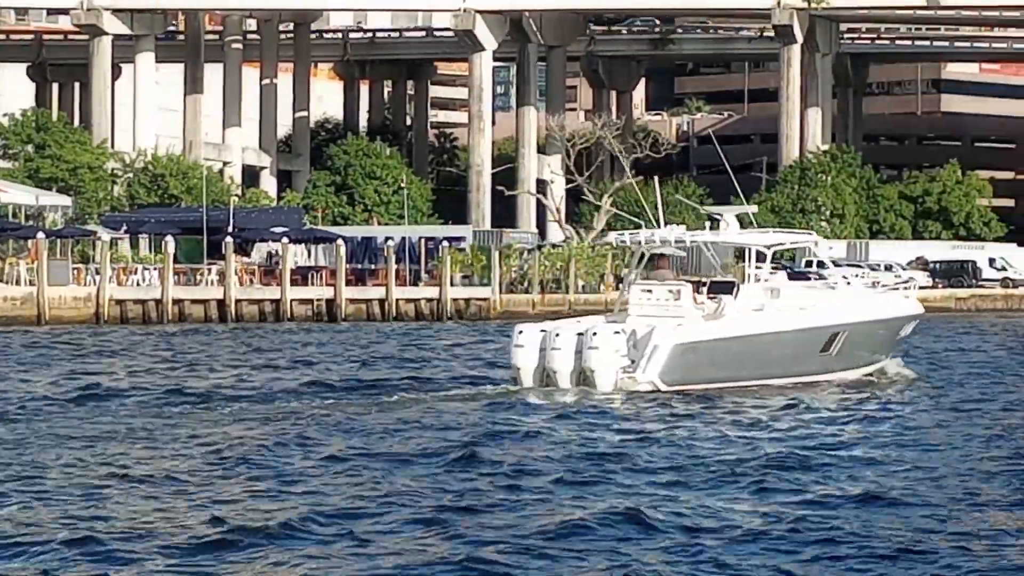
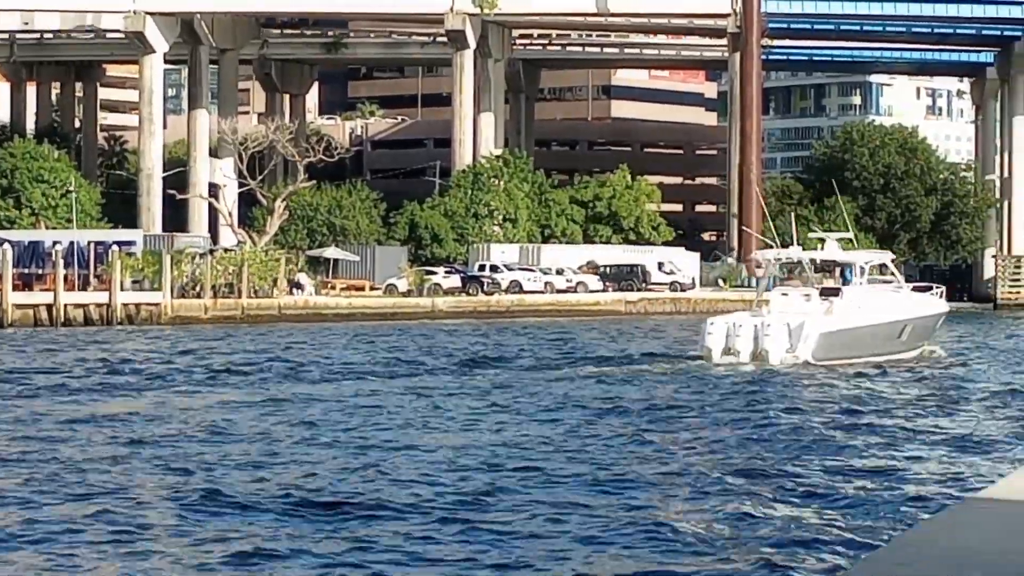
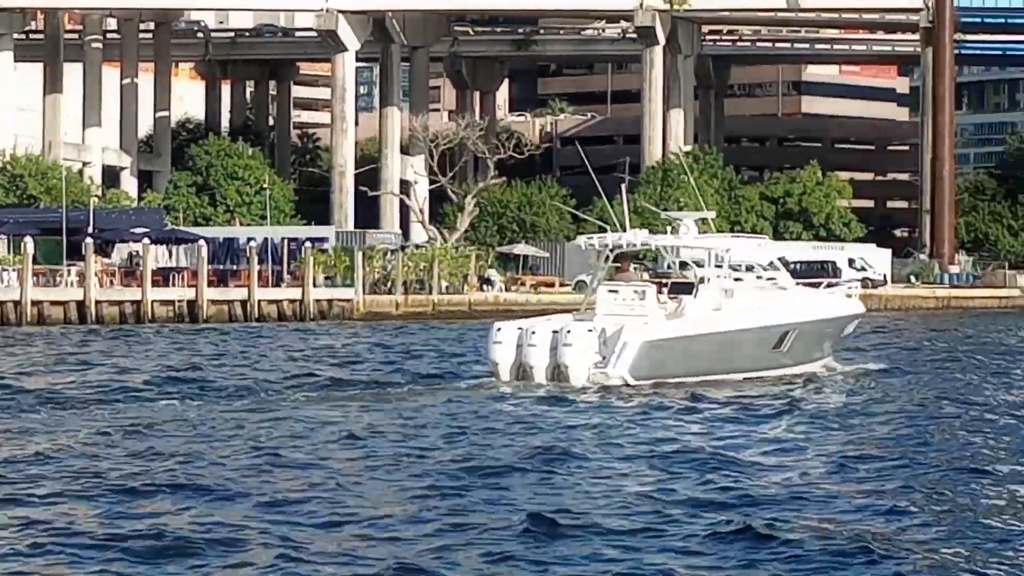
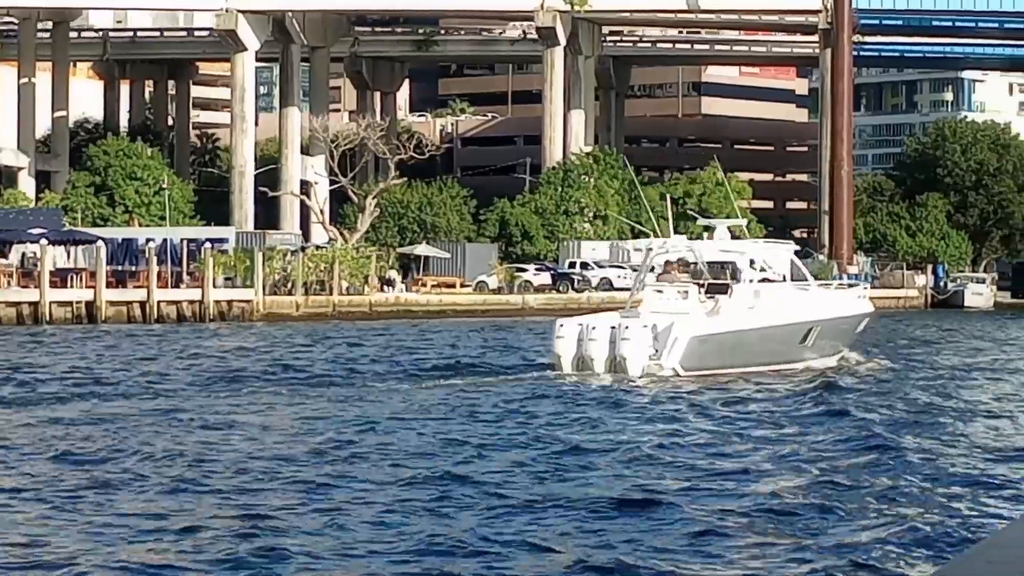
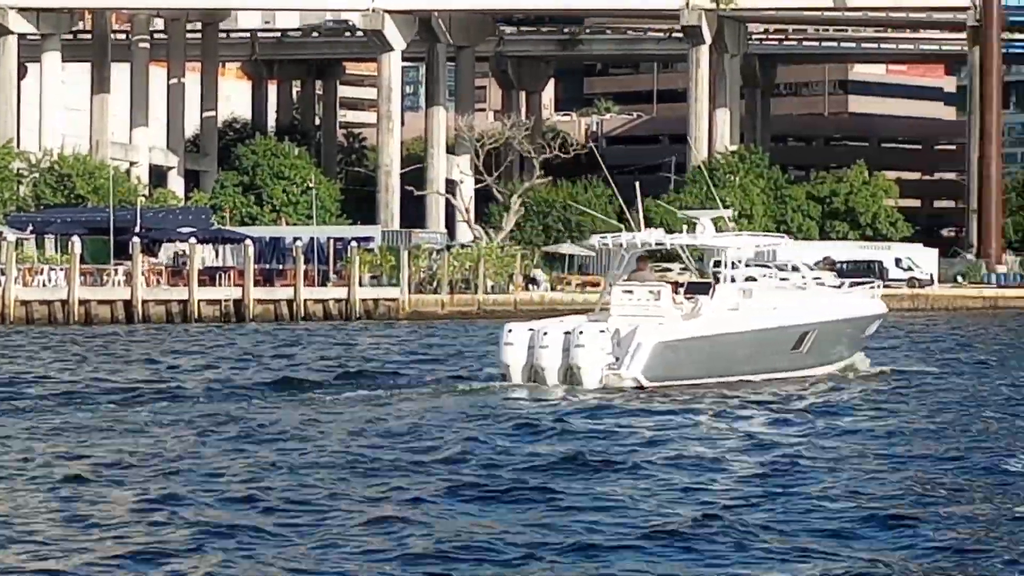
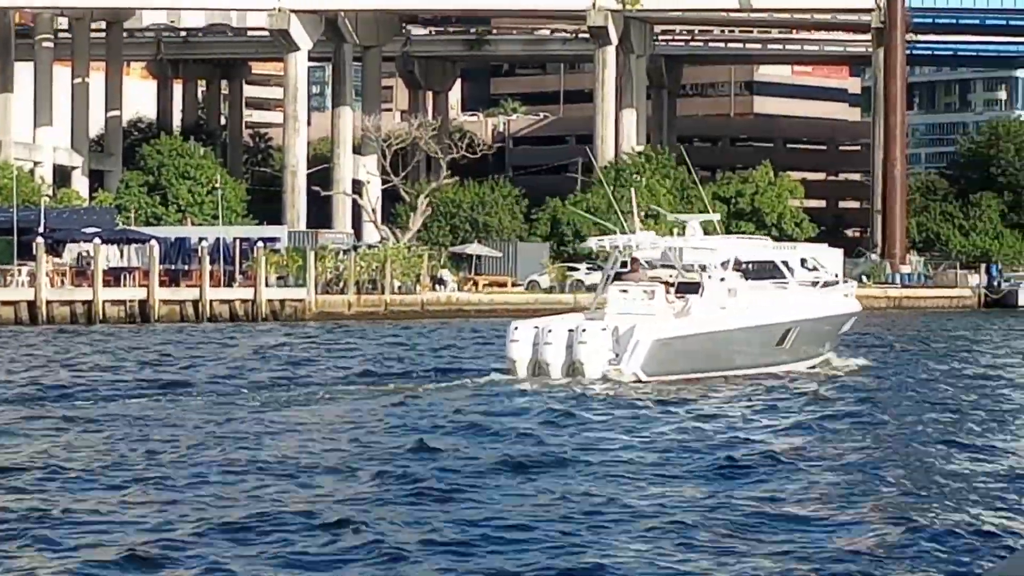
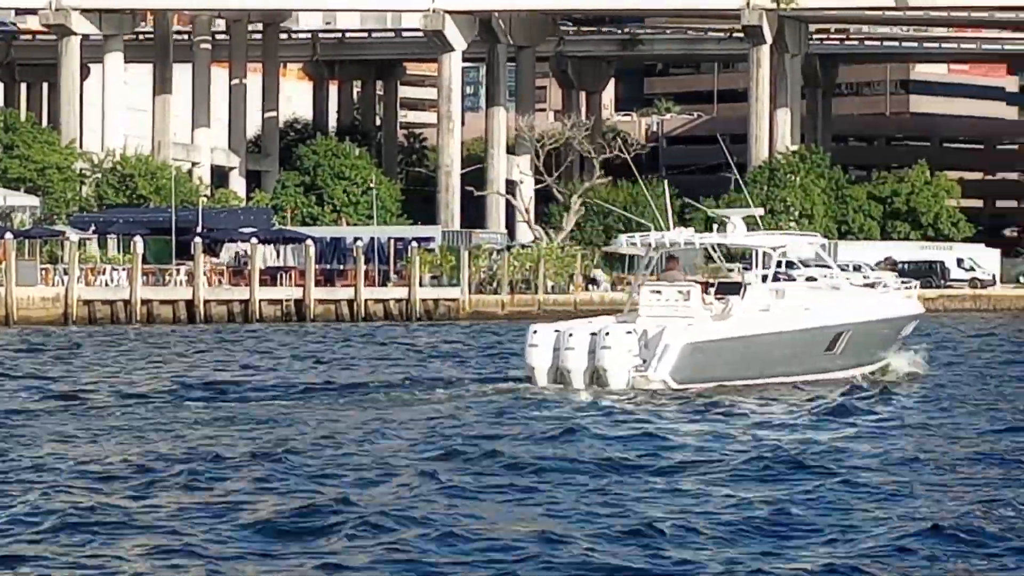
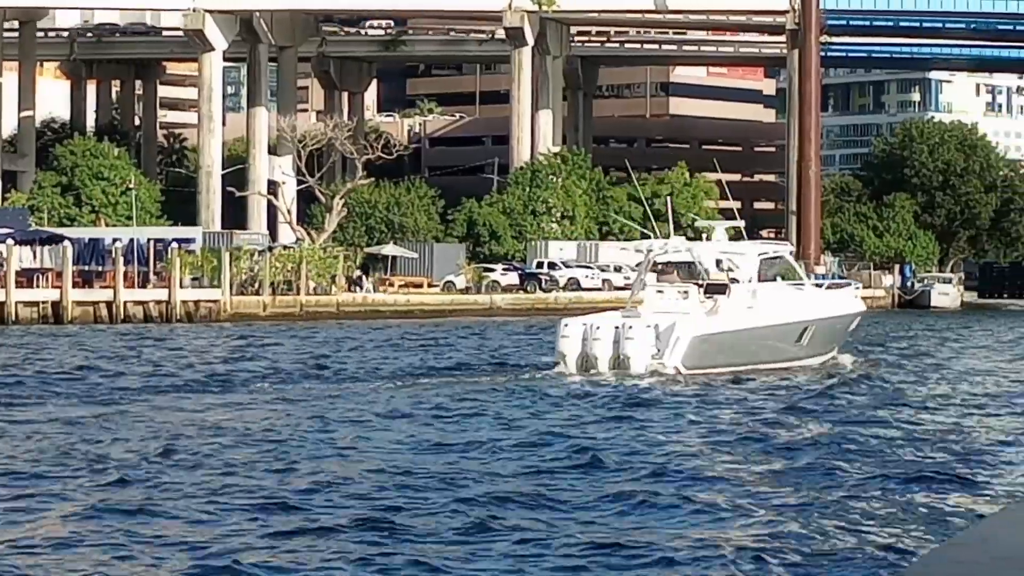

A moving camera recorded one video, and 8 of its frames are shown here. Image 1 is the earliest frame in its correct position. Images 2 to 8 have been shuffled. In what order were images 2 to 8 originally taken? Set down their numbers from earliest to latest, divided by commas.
7, 5, 3, 6, 4, 8, 2
